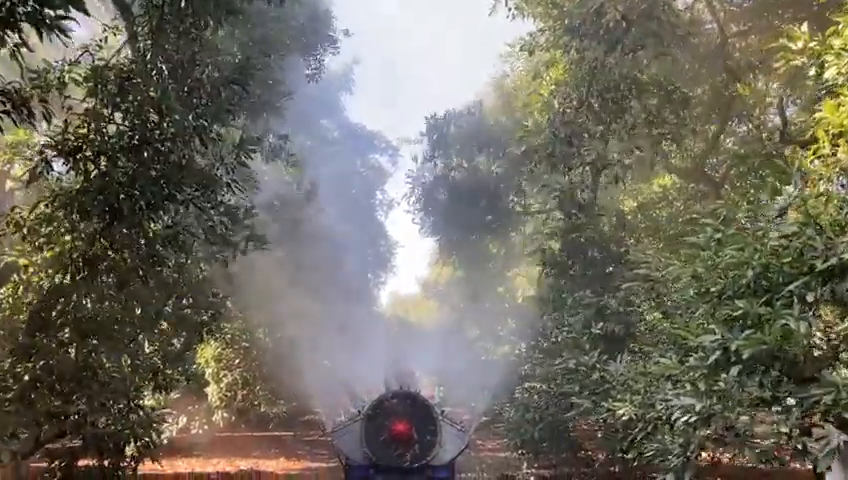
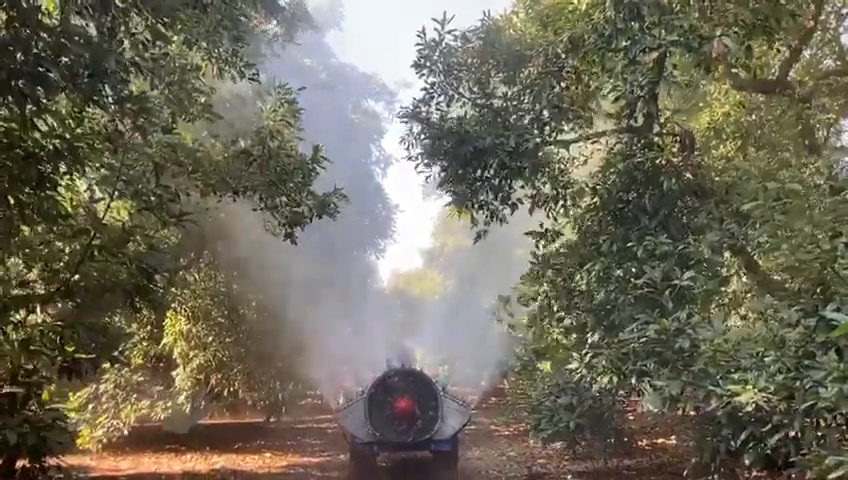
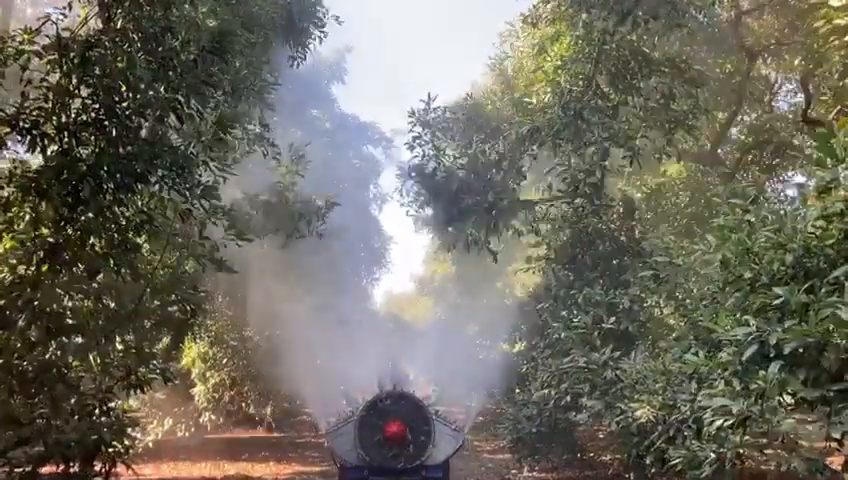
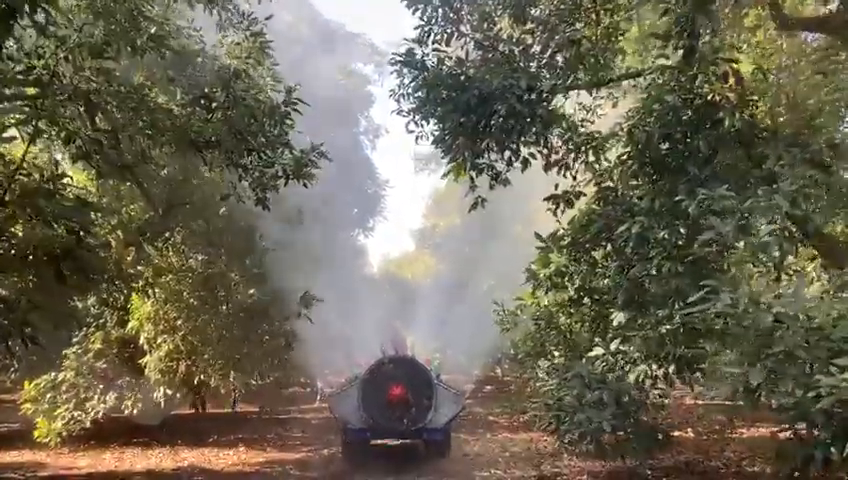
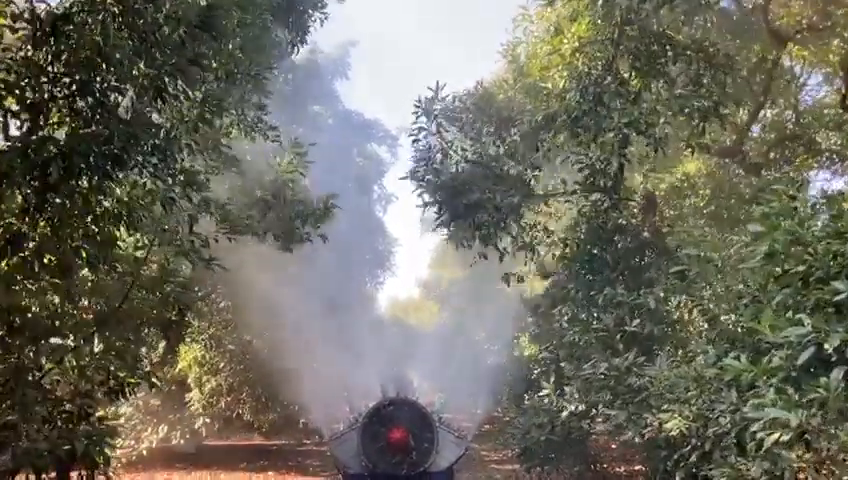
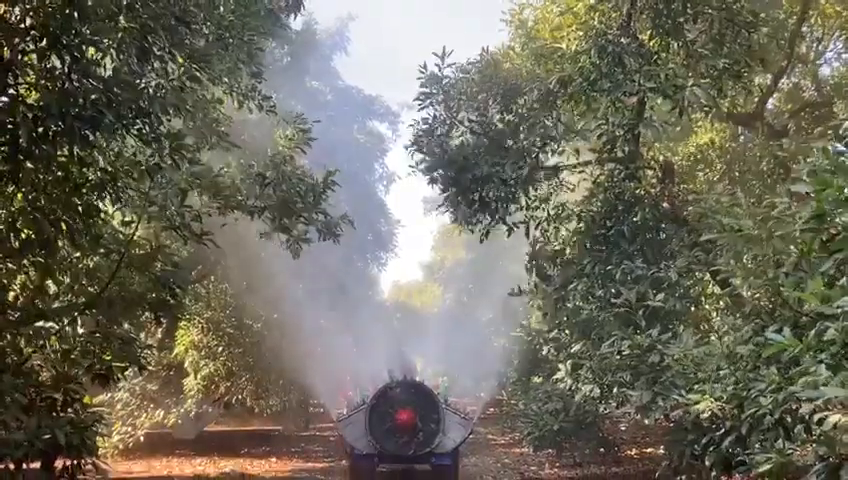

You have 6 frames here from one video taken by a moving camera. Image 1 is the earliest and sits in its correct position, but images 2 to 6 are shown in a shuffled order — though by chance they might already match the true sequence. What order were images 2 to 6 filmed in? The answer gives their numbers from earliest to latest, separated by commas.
3, 5, 6, 2, 4
